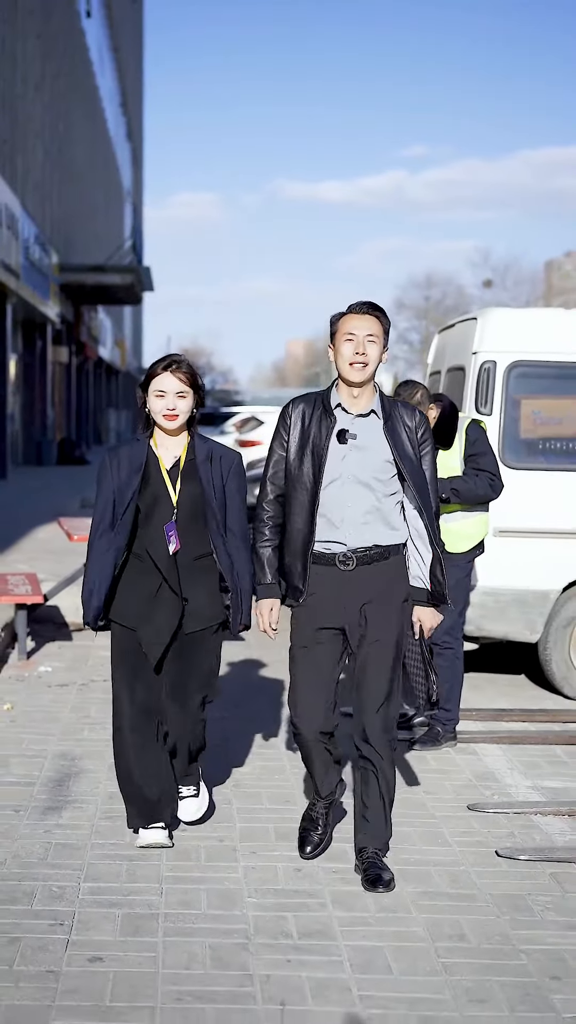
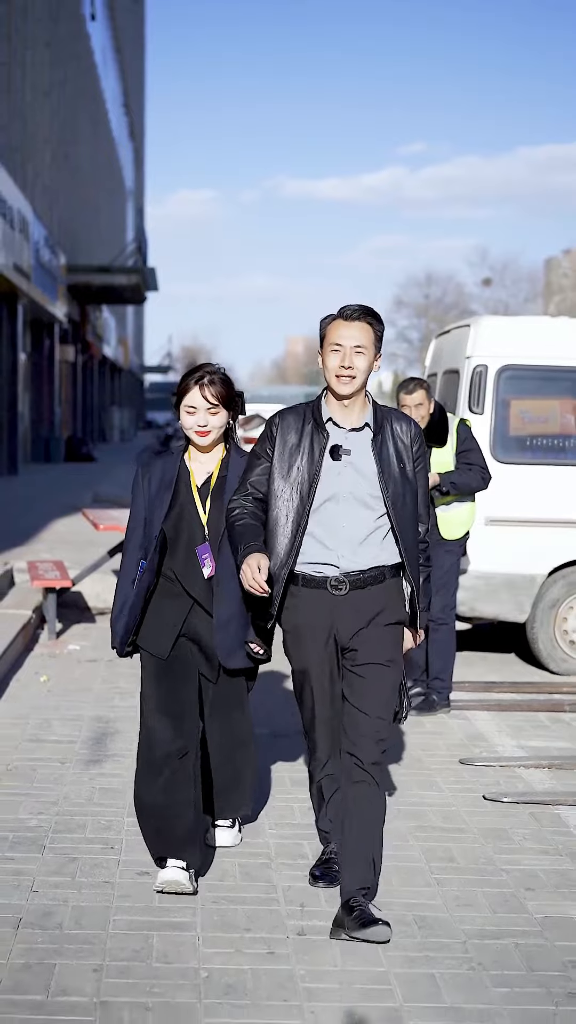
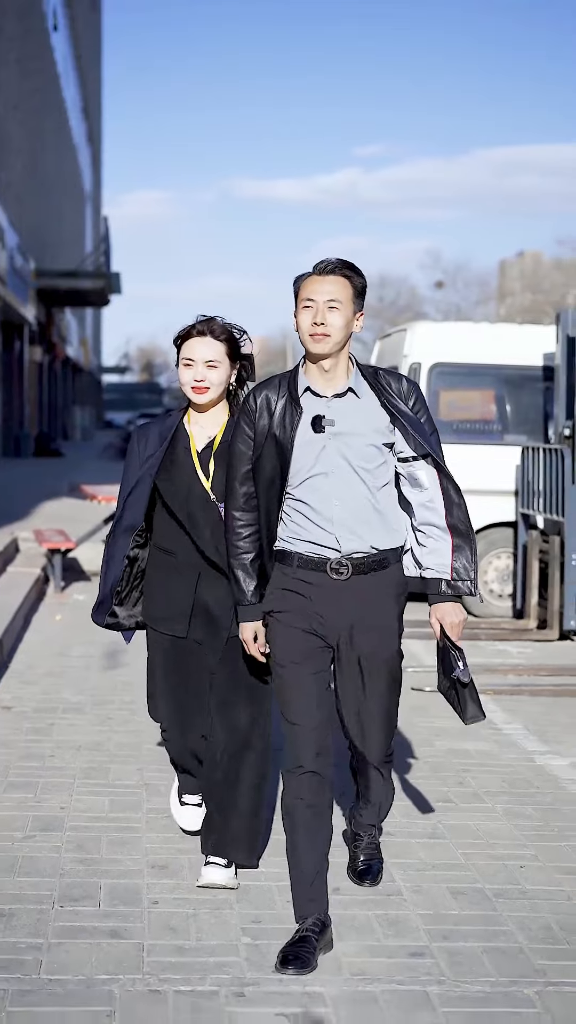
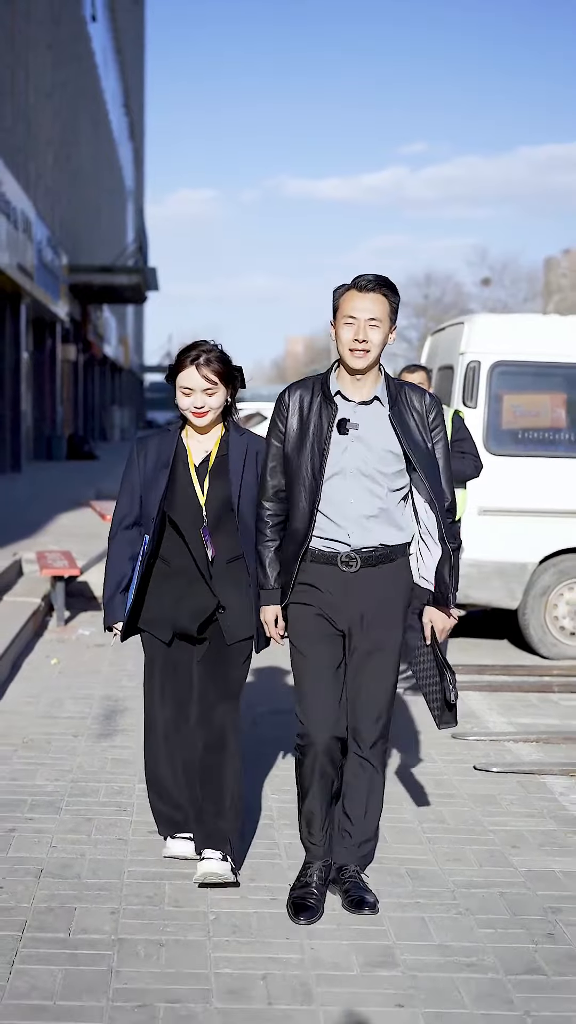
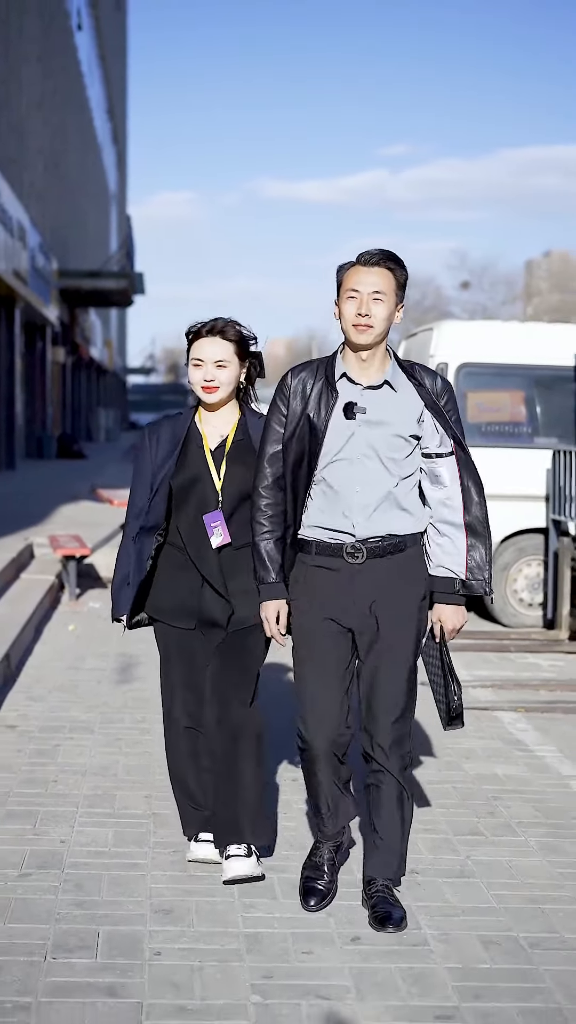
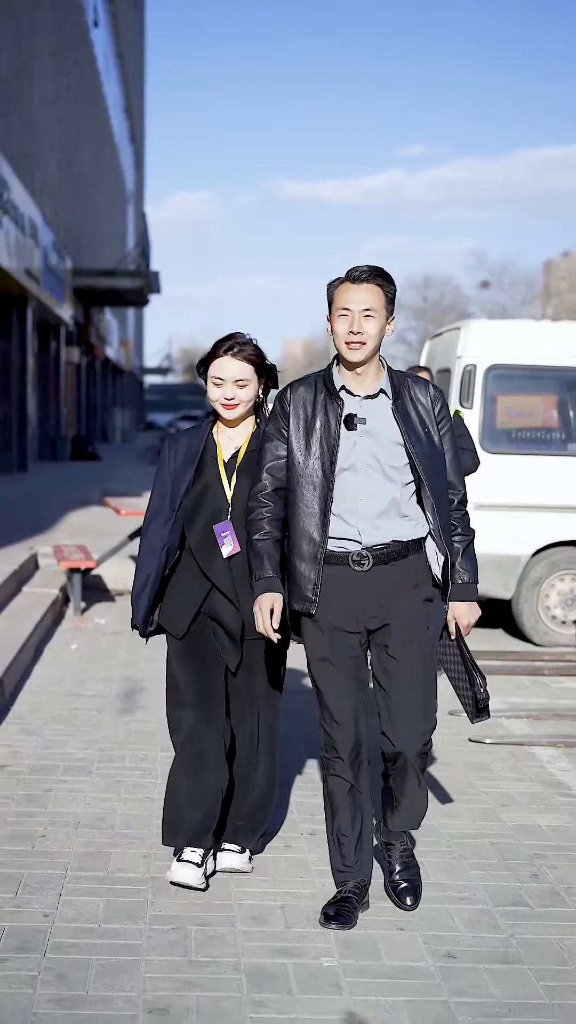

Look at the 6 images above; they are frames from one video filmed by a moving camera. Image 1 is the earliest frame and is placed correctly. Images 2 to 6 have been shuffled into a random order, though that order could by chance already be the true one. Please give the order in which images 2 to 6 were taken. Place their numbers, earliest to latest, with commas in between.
2, 4, 6, 5, 3
